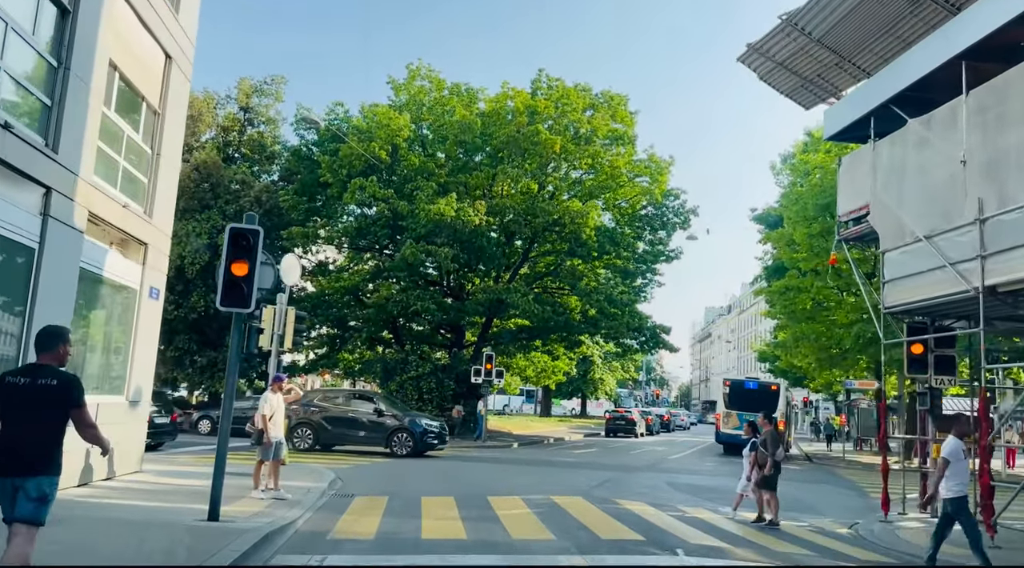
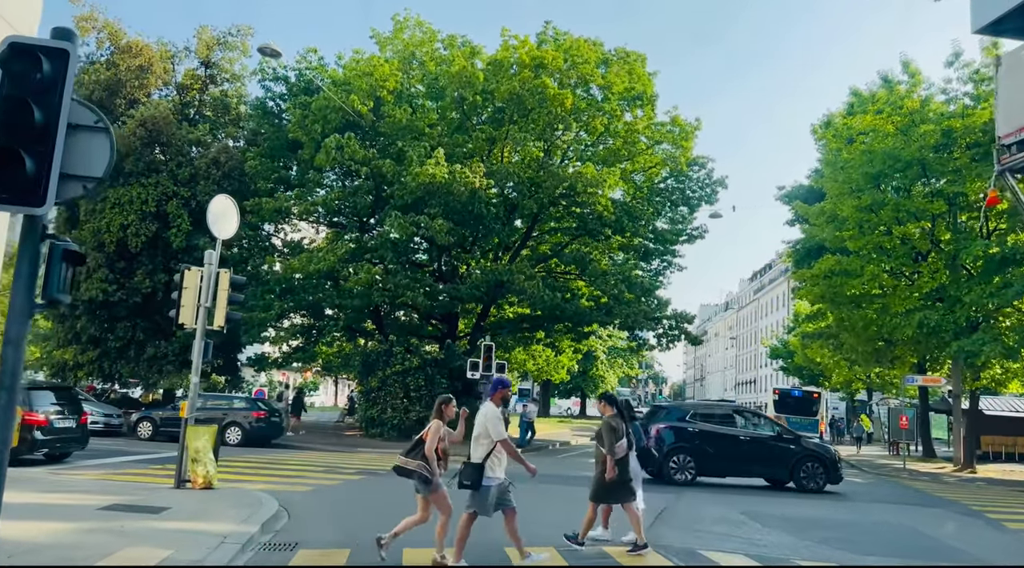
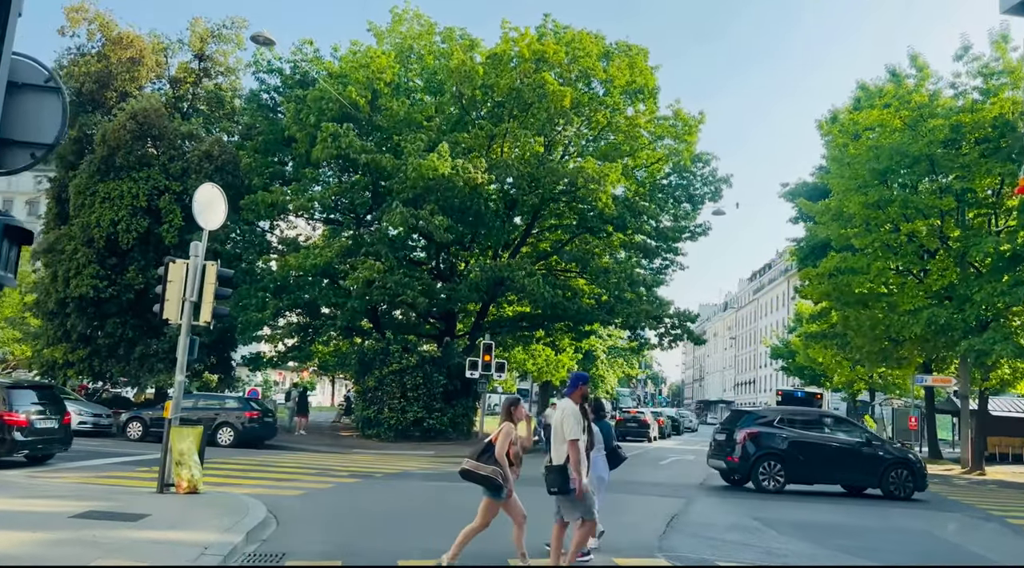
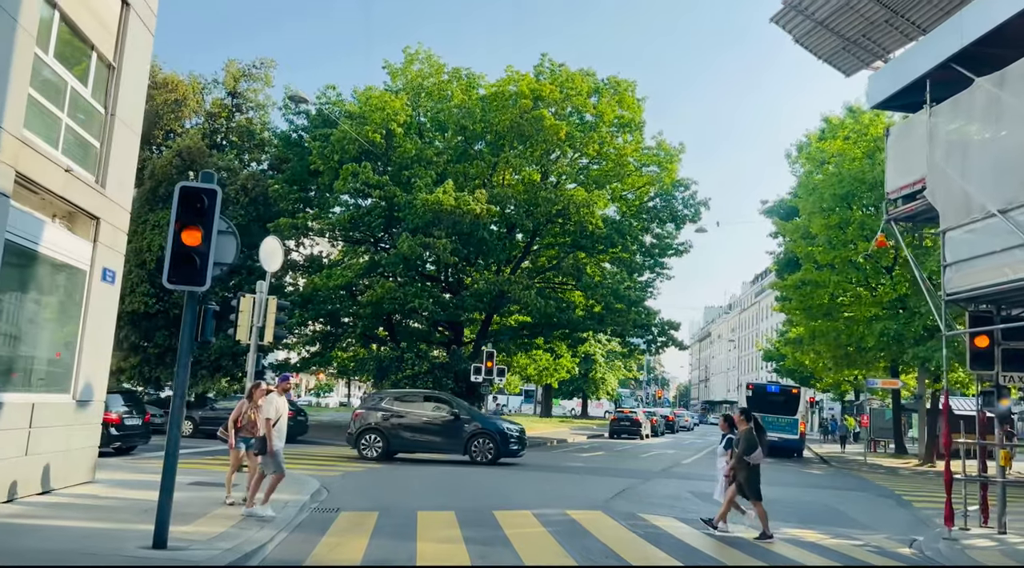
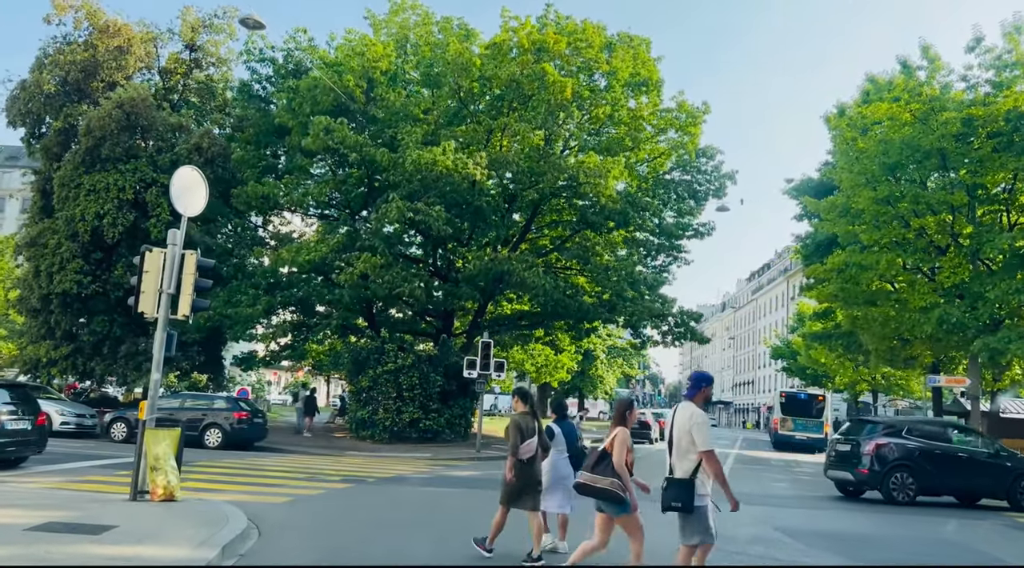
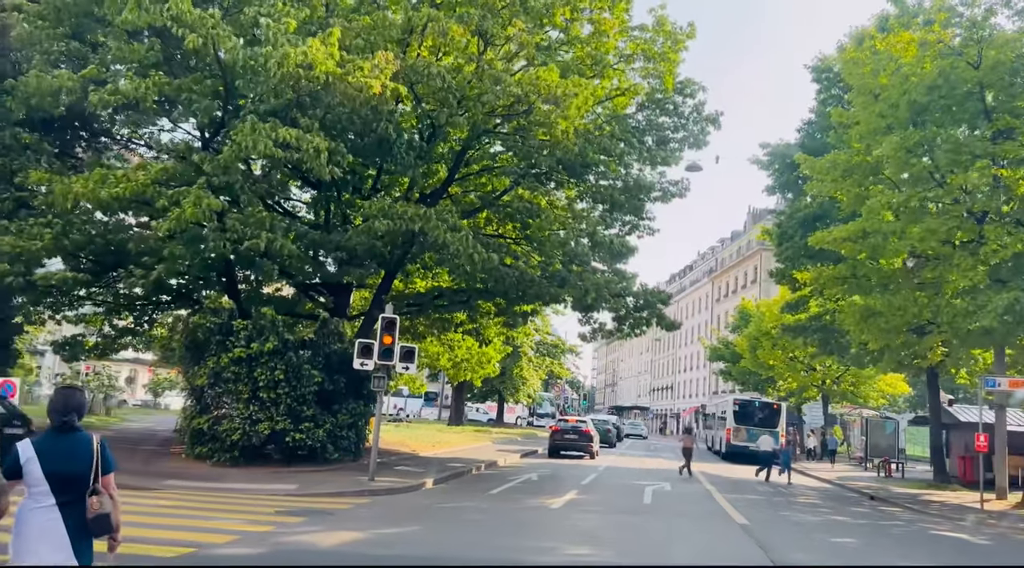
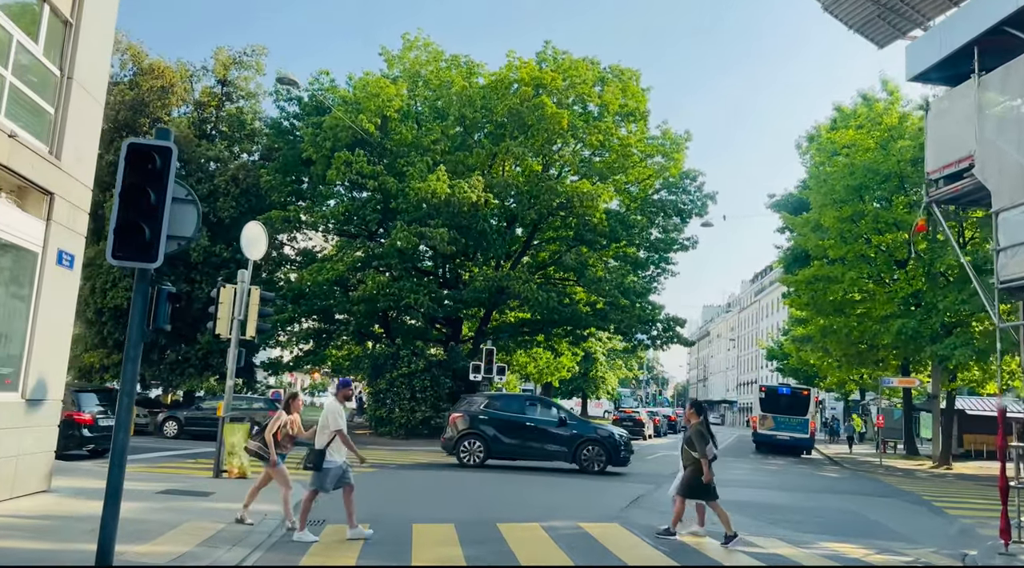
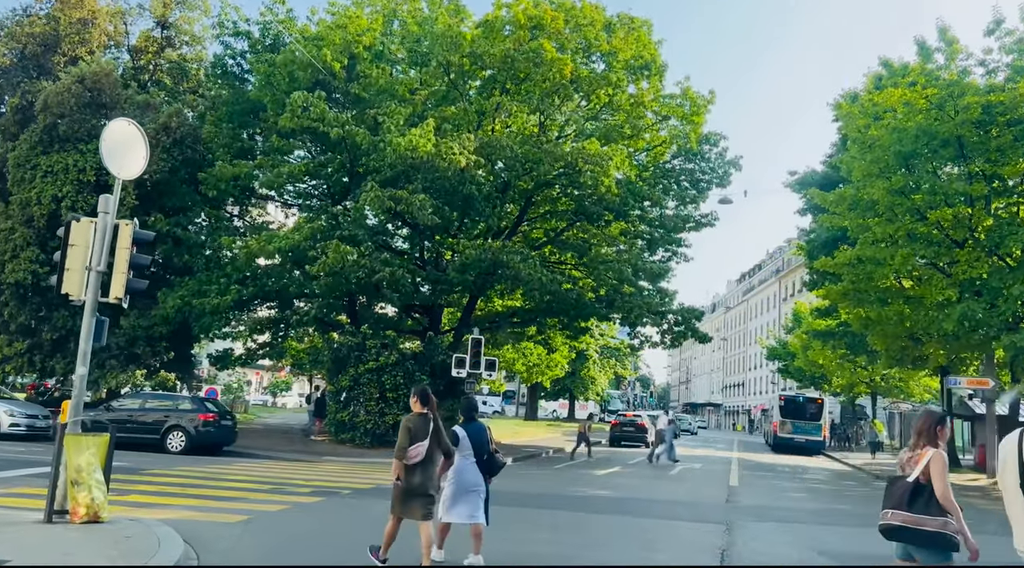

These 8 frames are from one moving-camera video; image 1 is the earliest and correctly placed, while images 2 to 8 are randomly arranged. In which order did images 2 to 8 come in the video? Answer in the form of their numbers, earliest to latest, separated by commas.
4, 7, 2, 3, 5, 8, 6
